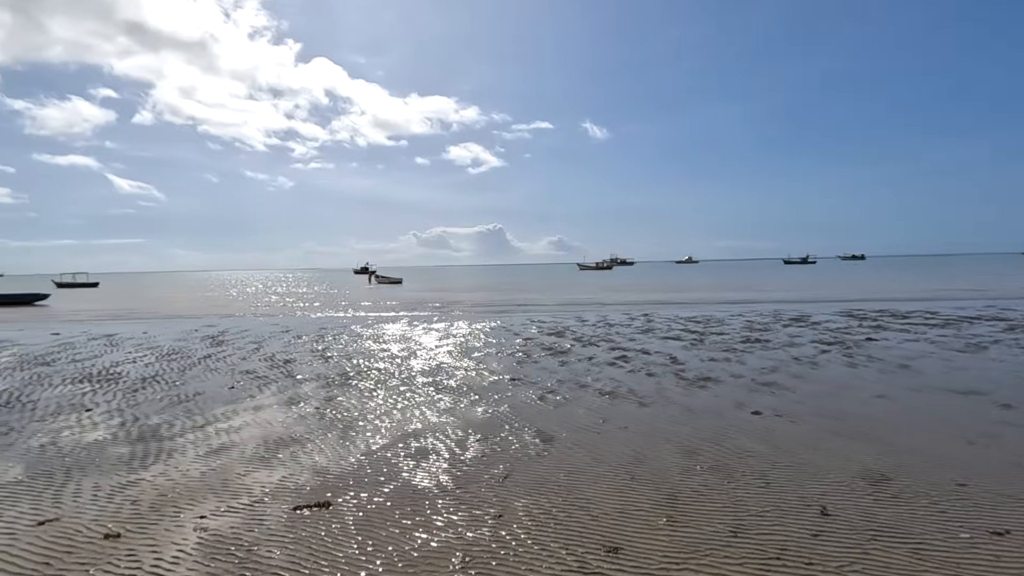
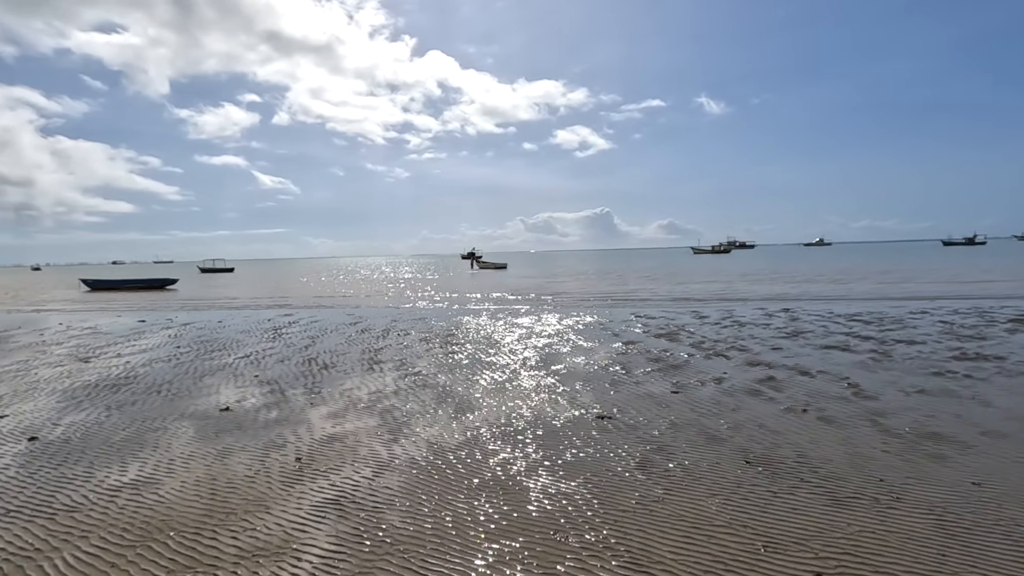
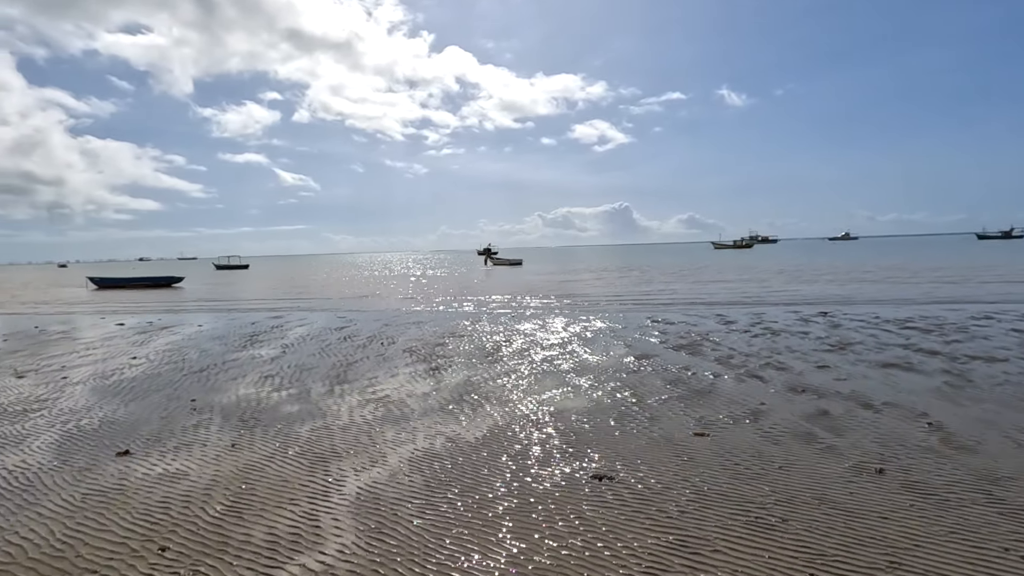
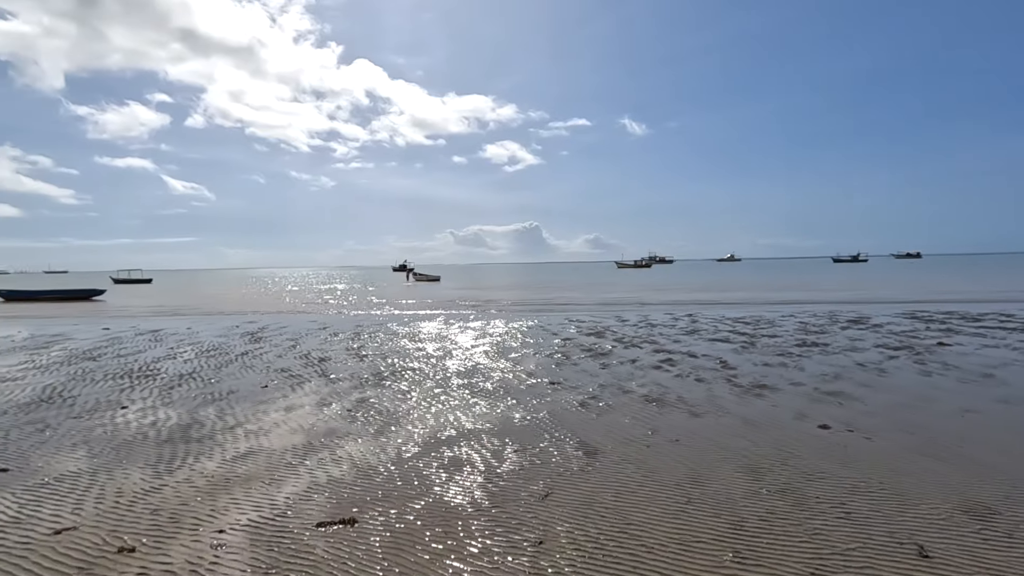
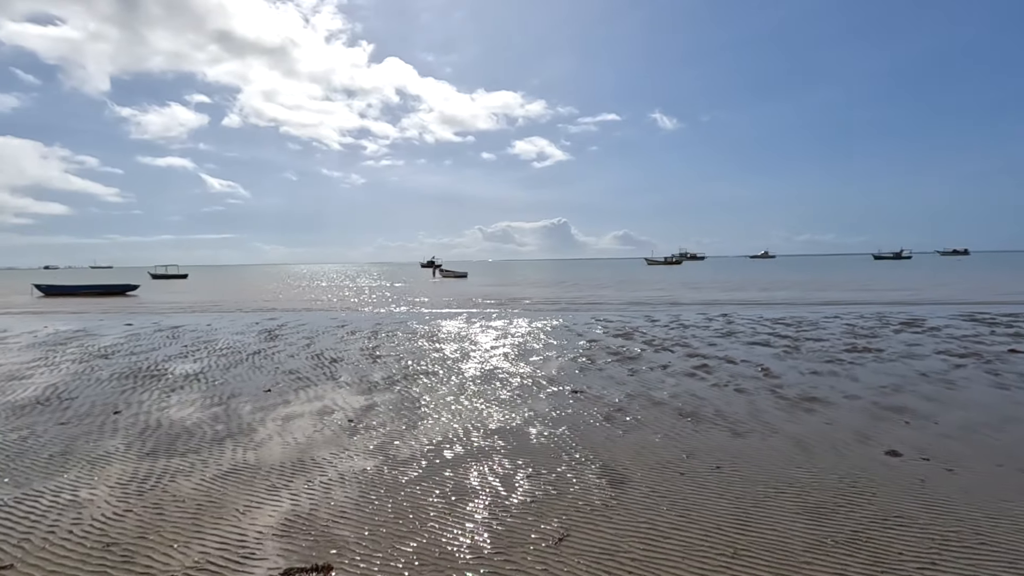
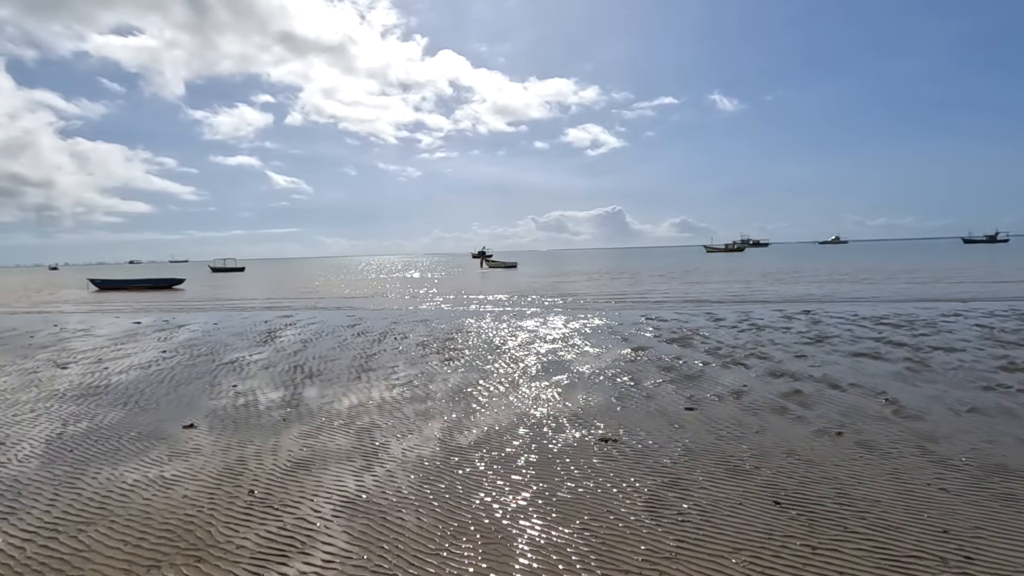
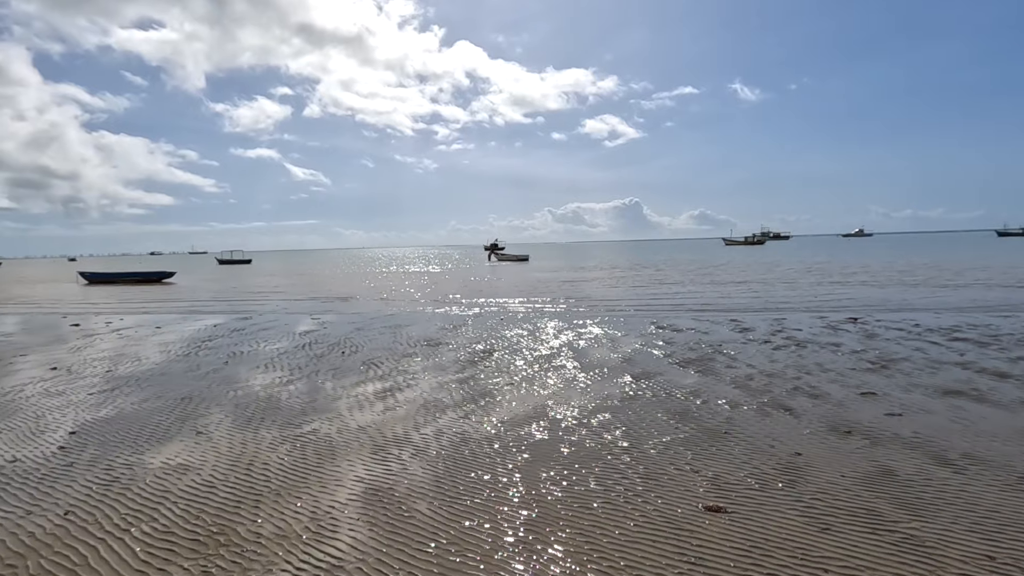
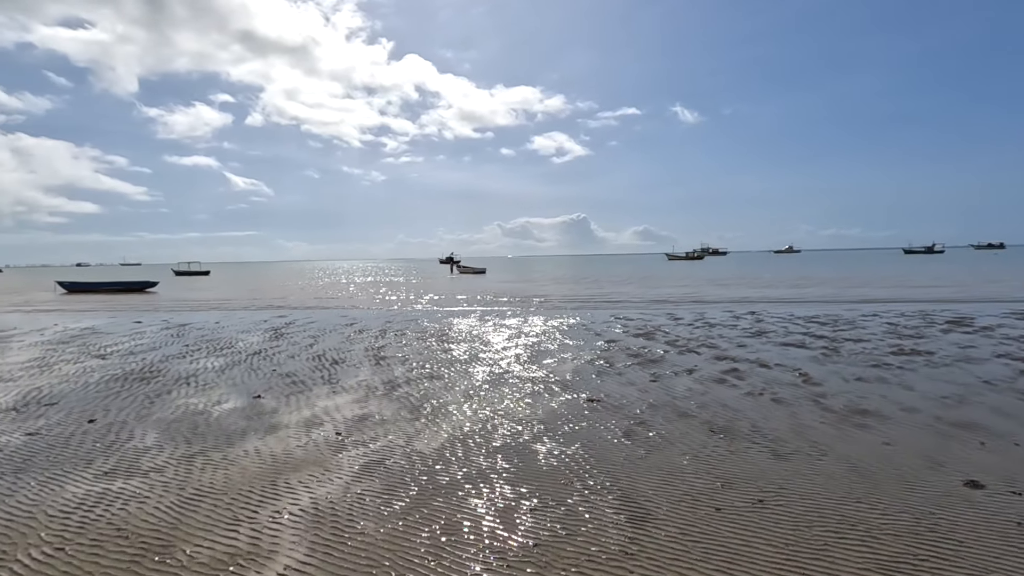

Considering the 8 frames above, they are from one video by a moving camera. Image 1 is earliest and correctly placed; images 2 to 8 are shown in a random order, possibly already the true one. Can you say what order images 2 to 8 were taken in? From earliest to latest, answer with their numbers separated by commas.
4, 5, 8, 2, 6, 3, 7
